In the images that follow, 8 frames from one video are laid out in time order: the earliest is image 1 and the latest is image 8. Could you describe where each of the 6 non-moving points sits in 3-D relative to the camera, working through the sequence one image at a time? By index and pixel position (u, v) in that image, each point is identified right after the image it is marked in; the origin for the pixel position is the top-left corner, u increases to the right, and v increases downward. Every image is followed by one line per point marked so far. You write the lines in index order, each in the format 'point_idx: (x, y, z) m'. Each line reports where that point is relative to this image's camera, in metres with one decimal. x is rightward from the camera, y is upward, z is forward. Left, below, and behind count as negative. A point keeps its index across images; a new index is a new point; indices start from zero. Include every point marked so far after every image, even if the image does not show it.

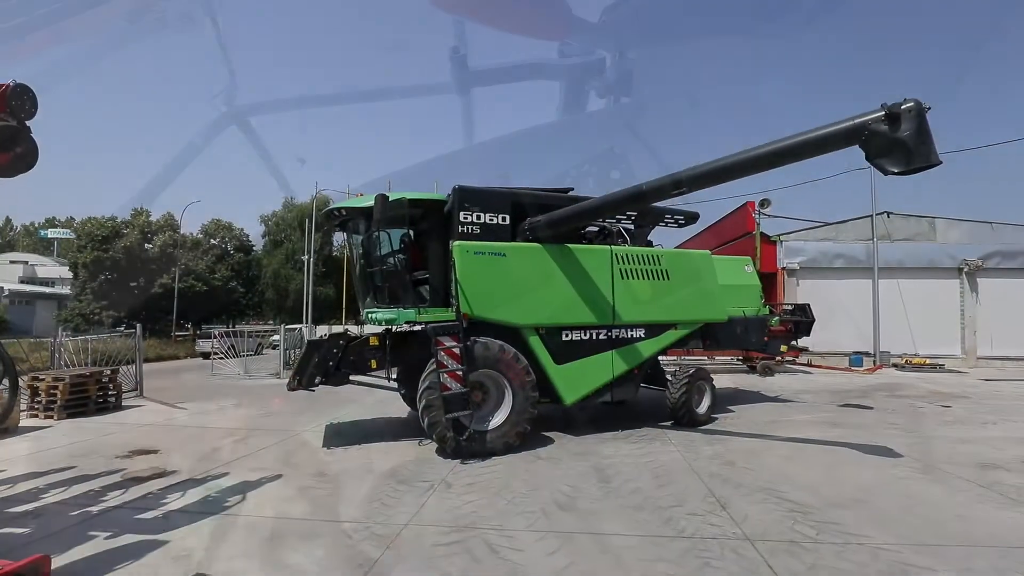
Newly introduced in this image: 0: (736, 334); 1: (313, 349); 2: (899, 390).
0: (+3.7, -0.8, +9.4) m
1: (-2.6, -0.8, +7.5) m
2: (+7.8, -2.0, +11.4) m
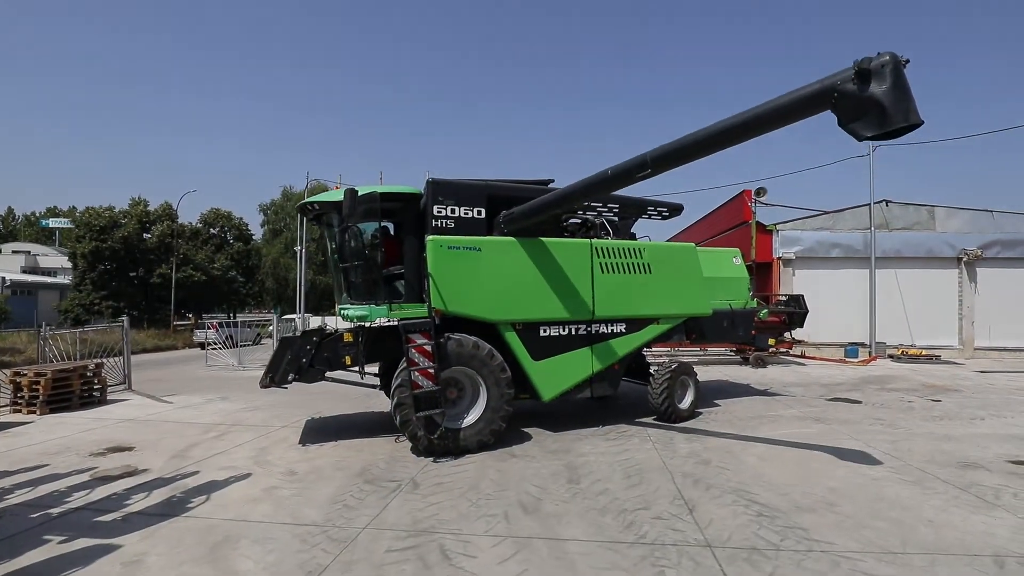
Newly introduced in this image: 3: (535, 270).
0: (+3.4, -0.6, +9.2) m
1: (-2.9, -0.8, +7.4) m
2: (+7.5, -1.9, +11.3) m
3: (+0.3, +0.2, +7.5) m
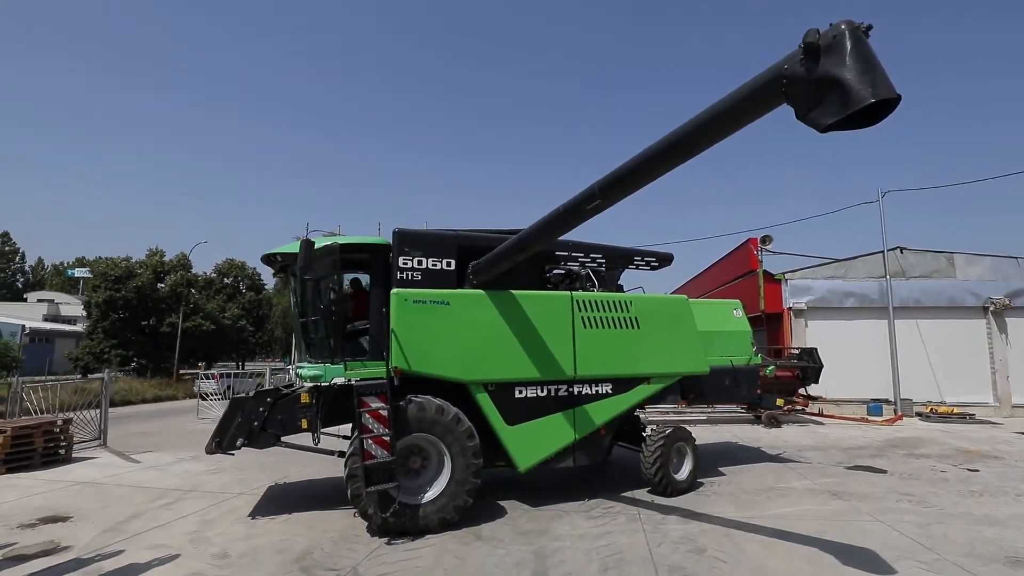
0: (+3.1, -1.5, +8.4) m
1: (-3.3, -1.4, +6.8) m
2: (+7.3, -2.9, +10.2) m
3: (-0.1, -0.4, +6.8) m
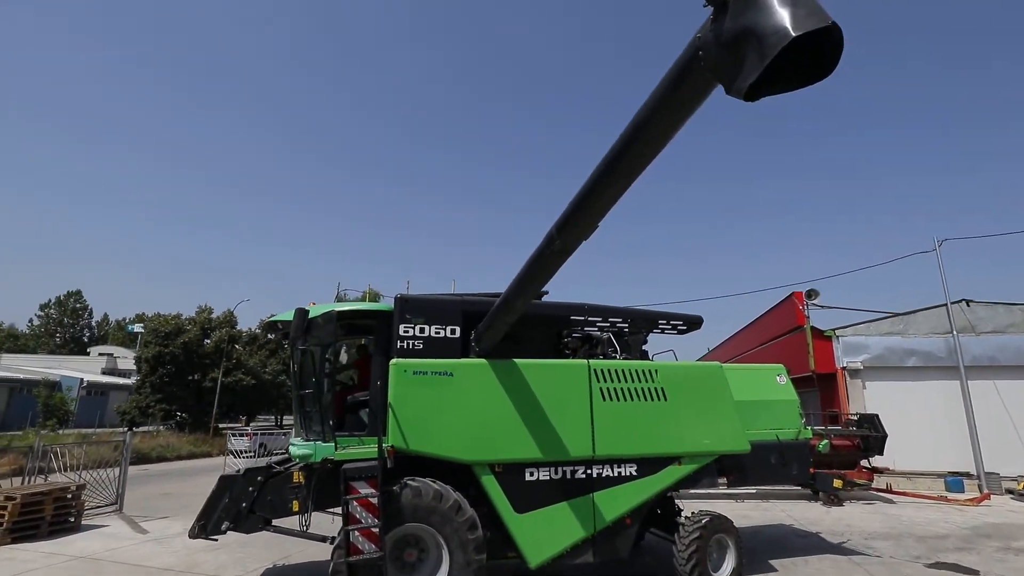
0: (+3.4, -2.3, +7.4) m
1: (-3.2, -2.2, +6.2) m
2: (+7.7, -3.8, +8.7) m
3: (0.0, -1.2, +6.1) m
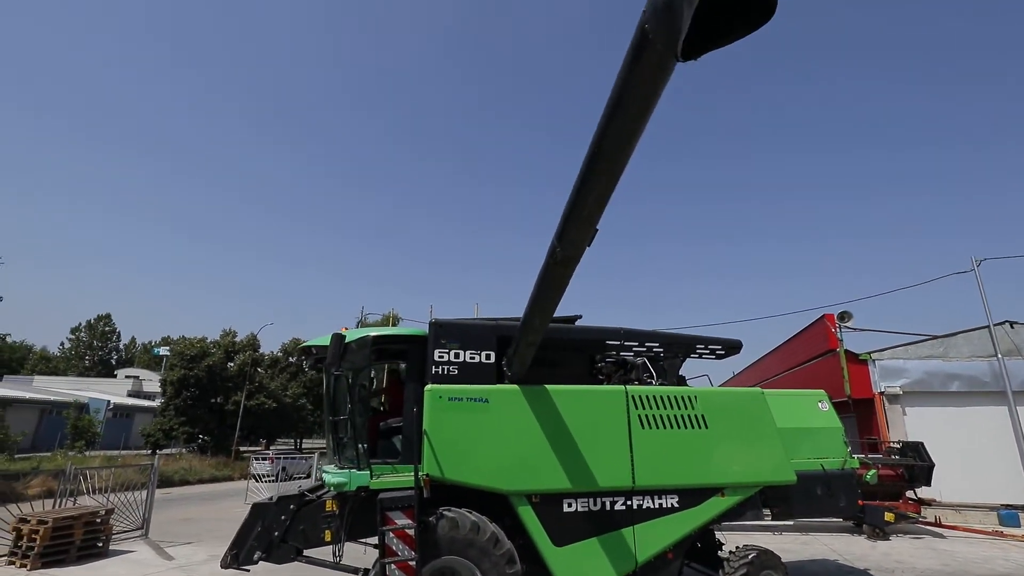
0: (+3.8, -2.6, +7.1) m
1: (-2.8, -2.5, +6.1) m
2: (+8.1, -4.1, +8.2) m
3: (+0.4, -1.5, +6.0) m
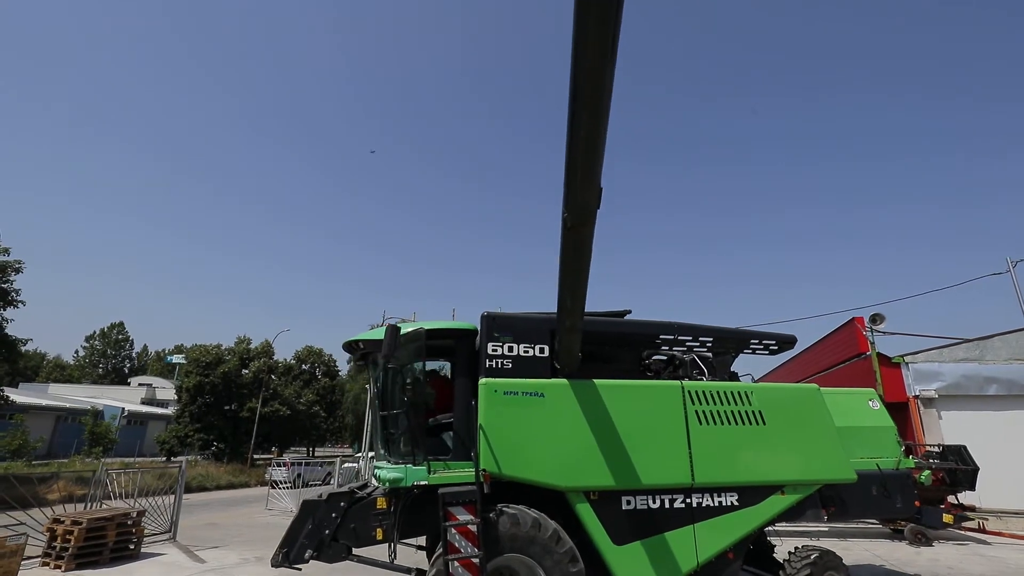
0: (+4.4, -2.5, +6.9) m
1: (-2.2, -2.4, +6.0) m
2: (+8.8, -4.1, +8.0) m
3: (+1.0, -1.4, +5.9) m
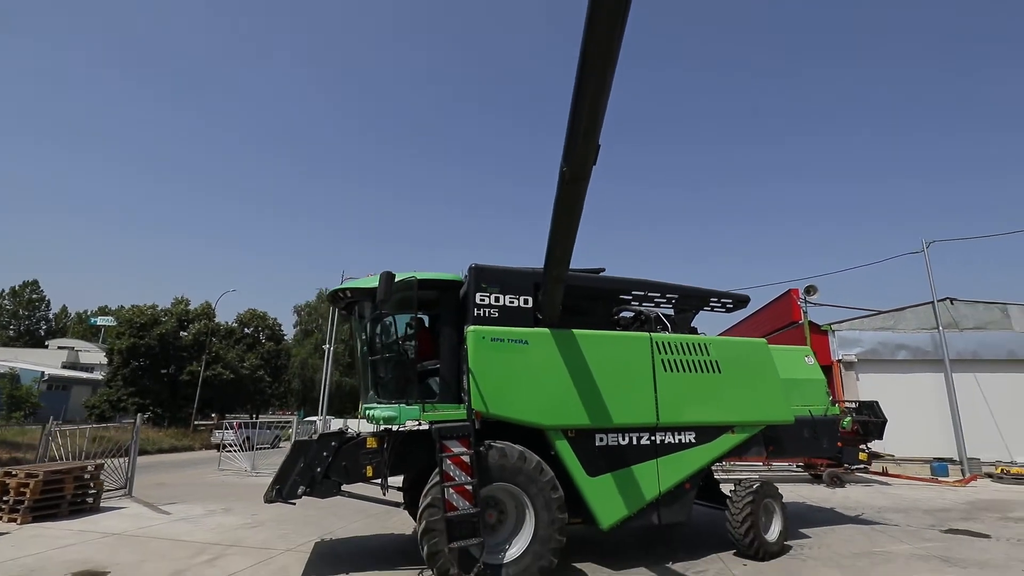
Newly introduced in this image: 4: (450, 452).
0: (+4.1, -2.1, +7.8) m
1: (-2.4, -1.8, +6.3) m
2: (+8.3, -3.7, +9.5) m
3: (+0.8, -0.9, +6.4) m
4: (-0.6, -1.6, +5.5) m
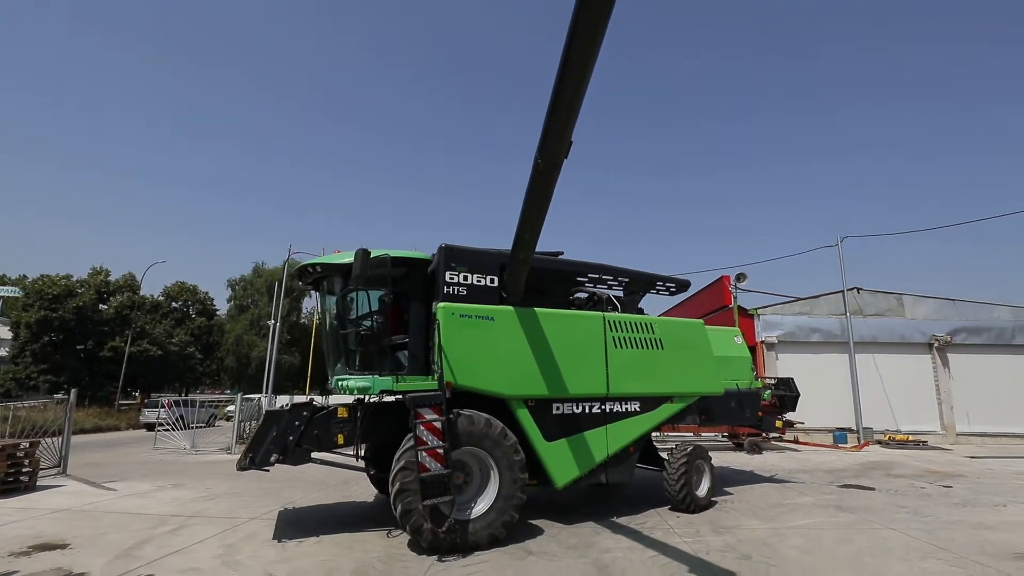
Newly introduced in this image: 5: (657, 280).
0: (+3.4, -1.9, +8.8) m
1: (-2.8, -1.6, +6.6) m
2: (+7.4, -3.5, +11.0) m
3: (+0.4, -0.7, +7.0) m
4: (-0.9, -1.4, +6.0) m
5: (+2.1, +0.1, +8.4) m
